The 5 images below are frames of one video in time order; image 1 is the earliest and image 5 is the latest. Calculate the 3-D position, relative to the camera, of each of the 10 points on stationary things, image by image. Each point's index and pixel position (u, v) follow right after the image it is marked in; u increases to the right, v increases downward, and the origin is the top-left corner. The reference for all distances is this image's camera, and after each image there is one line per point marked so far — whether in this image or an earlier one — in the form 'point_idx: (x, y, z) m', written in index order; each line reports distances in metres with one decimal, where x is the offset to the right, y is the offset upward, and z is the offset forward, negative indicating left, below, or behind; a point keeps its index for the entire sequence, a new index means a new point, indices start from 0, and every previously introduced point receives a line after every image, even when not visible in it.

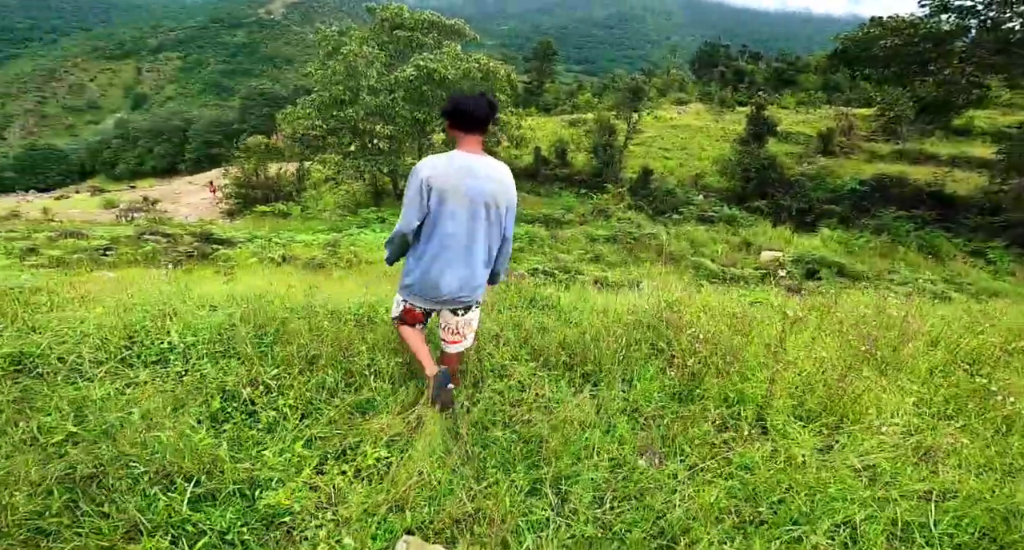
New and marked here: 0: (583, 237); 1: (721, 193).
0: (+1.6, +0.9, +12.6) m
1: (+6.6, +2.6, +16.9) m
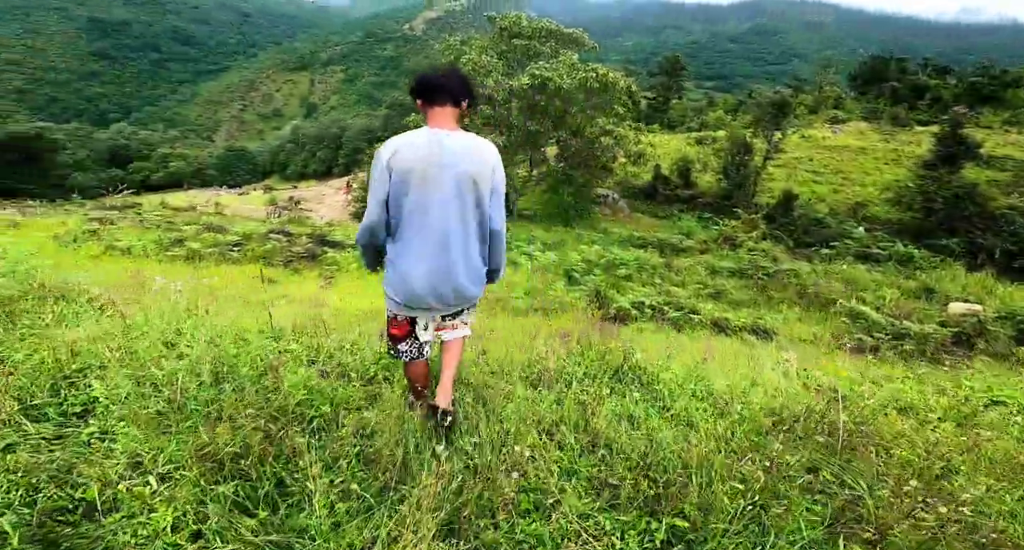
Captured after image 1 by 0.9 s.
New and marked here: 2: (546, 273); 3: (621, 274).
0: (+3.8, +0.1, +10.9) m
1: (+9.7, +1.3, +14.2) m
2: (+0.7, 0.0, +11.1) m
3: (+2.2, 0.0, +10.6) m
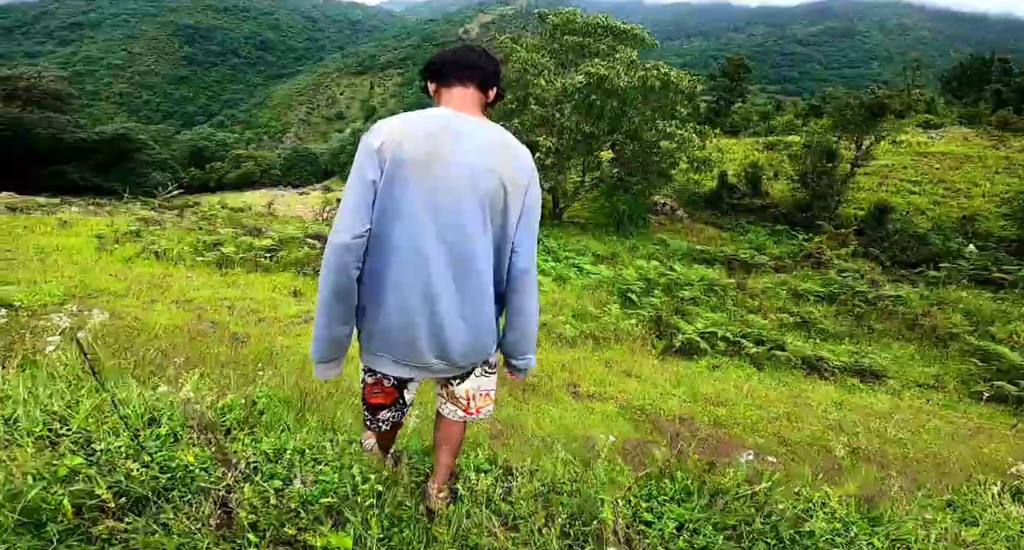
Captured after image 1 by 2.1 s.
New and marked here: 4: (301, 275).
0: (+4.7, -0.3, +9.4) m
1: (+10.9, +0.7, +12.1) m
2: (+1.5, -0.3, +9.8) m
3: (+3.0, -0.4, +9.2) m
4: (-3.7, +0.1, +9.4) m
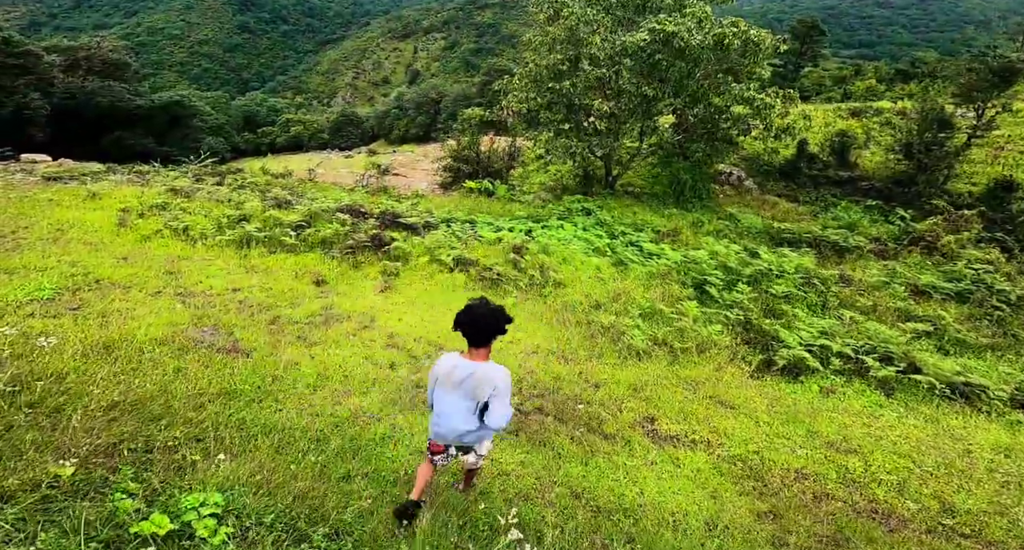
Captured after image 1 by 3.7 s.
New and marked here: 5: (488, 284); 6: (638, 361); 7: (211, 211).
0: (+5.5, -0.2, +7.8) m
1: (+11.9, +0.8, +9.9) m
2: (+2.4, -0.1, +8.4) m
3: (+3.8, -0.2, +7.7) m
4: (-2.9, +0.4, +8.4) m
5: (-0.3, -0.1, +7.8) m
6: (+1.3, -0.9, +5.8) m
7: (-5.5, +1.1, +10.1) m
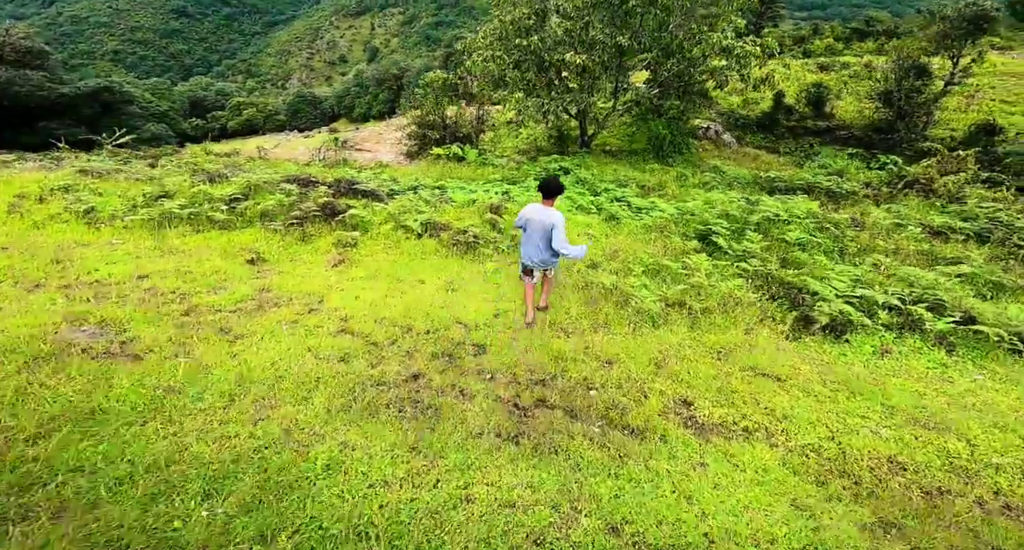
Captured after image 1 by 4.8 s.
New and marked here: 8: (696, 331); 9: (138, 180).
0: (+5.2, +0.6, +6.9) m
1: (+11.4, +2.1, +9.3) m
2: (+2.1, +0.5, +7.4) m
3: (+3.5, +0.4, +6.8) m
4: (-3.2, +0.6, +7.1) m
5: (-0.6, +0.3, +6.6) m
6: (+1.2, -0.4, +4.7) m
7: (-5.9, +1.3, +8.7) m
8: (+1.6, -0.5, +4.7) m
9: (-6.8, +1.6, +10.2) m
